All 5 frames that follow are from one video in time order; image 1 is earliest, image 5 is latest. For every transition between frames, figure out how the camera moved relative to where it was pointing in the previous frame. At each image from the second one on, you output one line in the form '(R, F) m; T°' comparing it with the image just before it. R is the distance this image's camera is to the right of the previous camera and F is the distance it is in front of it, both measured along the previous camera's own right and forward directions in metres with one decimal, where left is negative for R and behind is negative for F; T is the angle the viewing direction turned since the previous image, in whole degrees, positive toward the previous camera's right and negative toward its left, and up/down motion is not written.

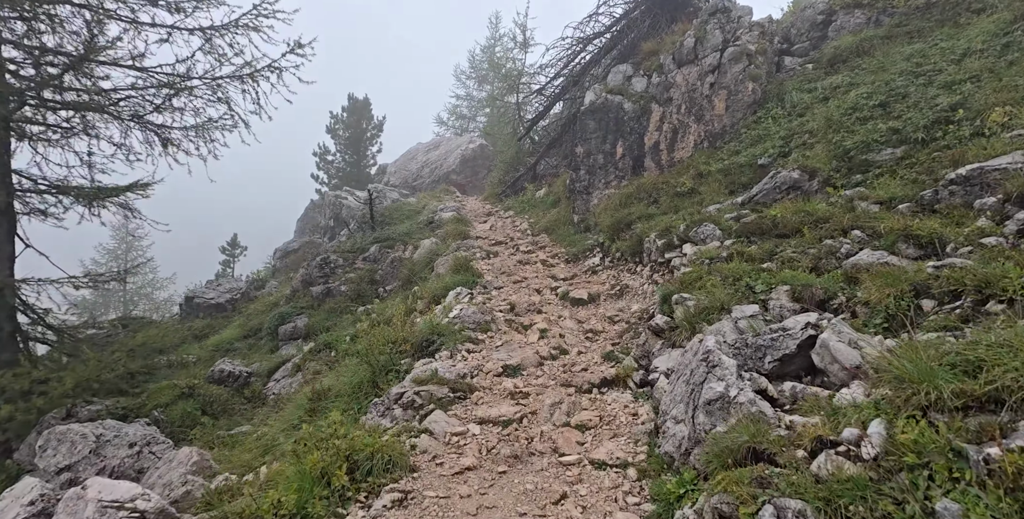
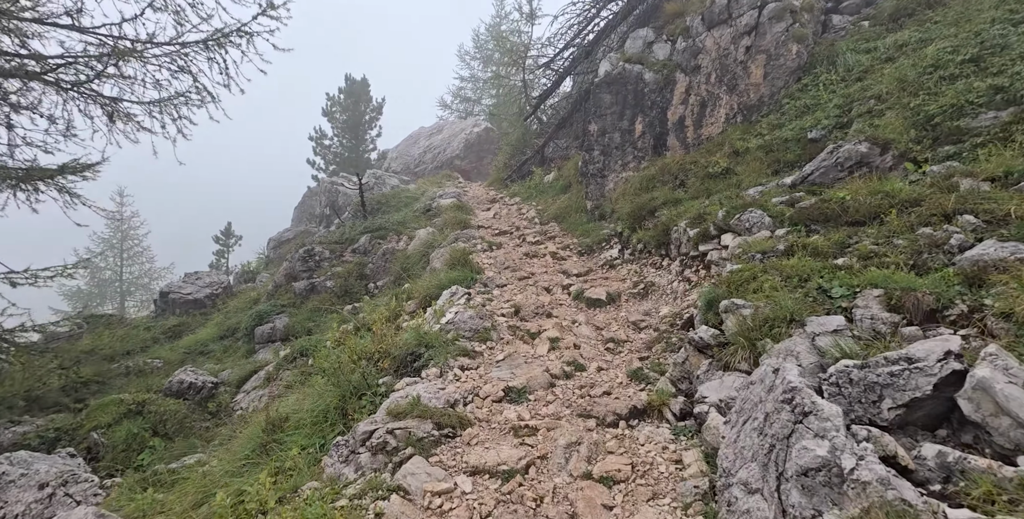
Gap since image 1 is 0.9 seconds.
(0.0, +1.3) m; -1°
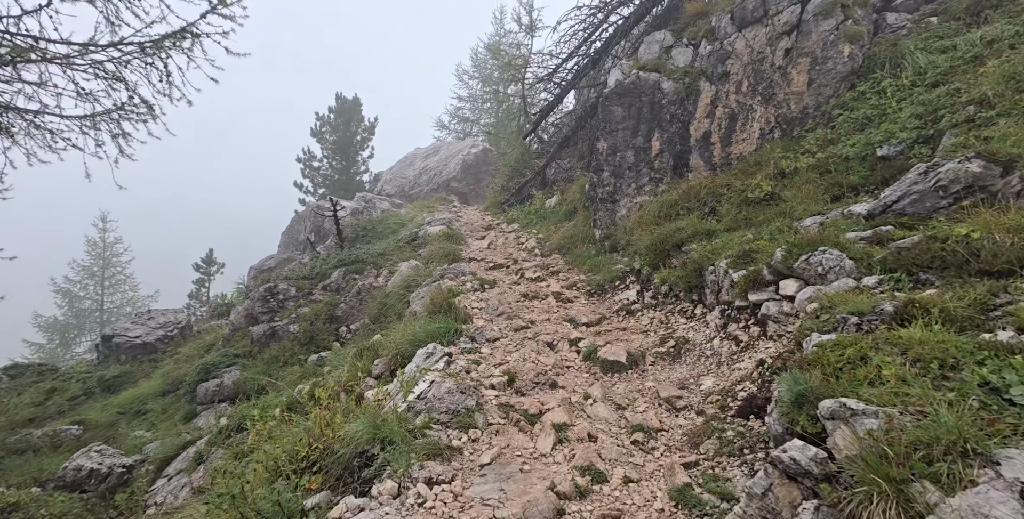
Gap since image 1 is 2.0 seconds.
(+0.1, +1.6) m; 0°
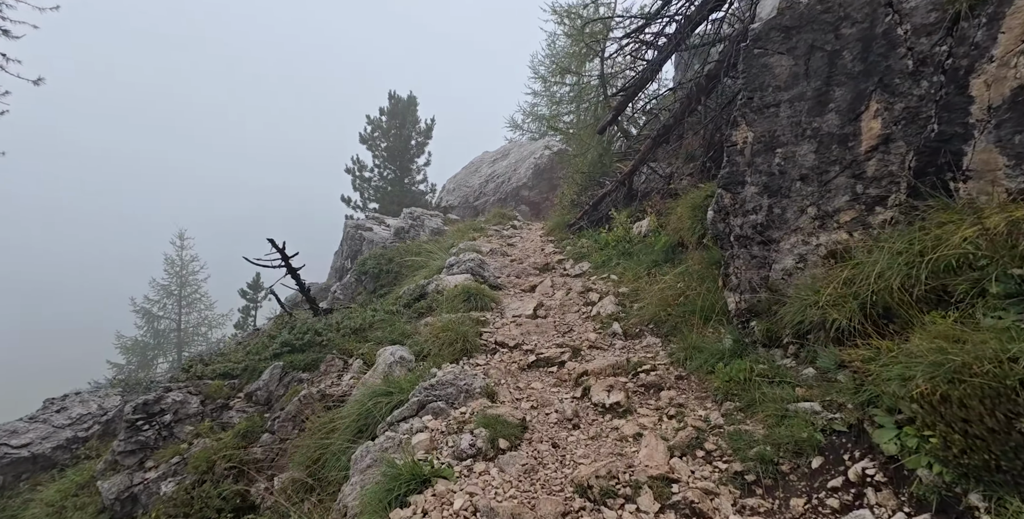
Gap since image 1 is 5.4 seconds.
(+0.3, +4.9) m; -9°
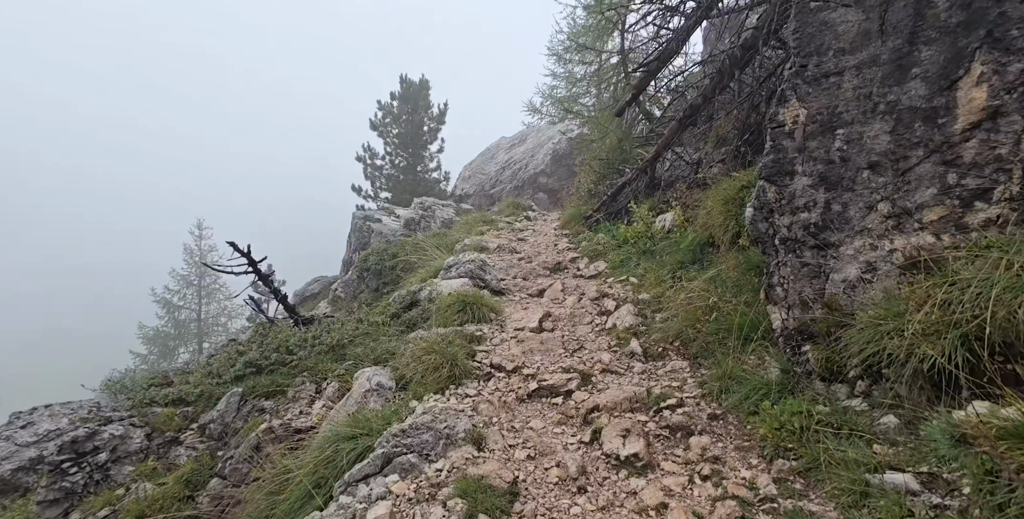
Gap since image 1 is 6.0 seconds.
(+0.2, +1.0) m; -2°
